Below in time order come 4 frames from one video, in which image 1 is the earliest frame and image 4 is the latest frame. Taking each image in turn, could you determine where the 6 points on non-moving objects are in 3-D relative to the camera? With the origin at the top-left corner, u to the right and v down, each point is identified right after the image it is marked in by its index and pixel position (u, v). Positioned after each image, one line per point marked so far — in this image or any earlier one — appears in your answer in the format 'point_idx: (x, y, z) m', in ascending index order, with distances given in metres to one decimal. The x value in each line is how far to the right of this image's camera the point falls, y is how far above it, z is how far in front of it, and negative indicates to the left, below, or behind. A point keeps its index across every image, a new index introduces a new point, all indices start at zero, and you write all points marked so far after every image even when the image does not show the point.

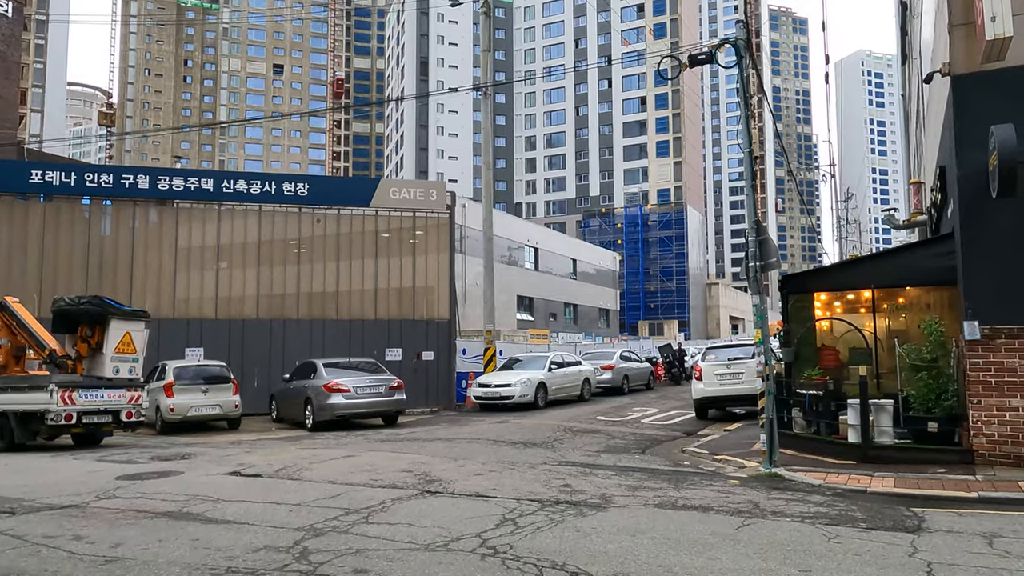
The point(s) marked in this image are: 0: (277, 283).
0: (-5.8, +0.1, +18.8) m
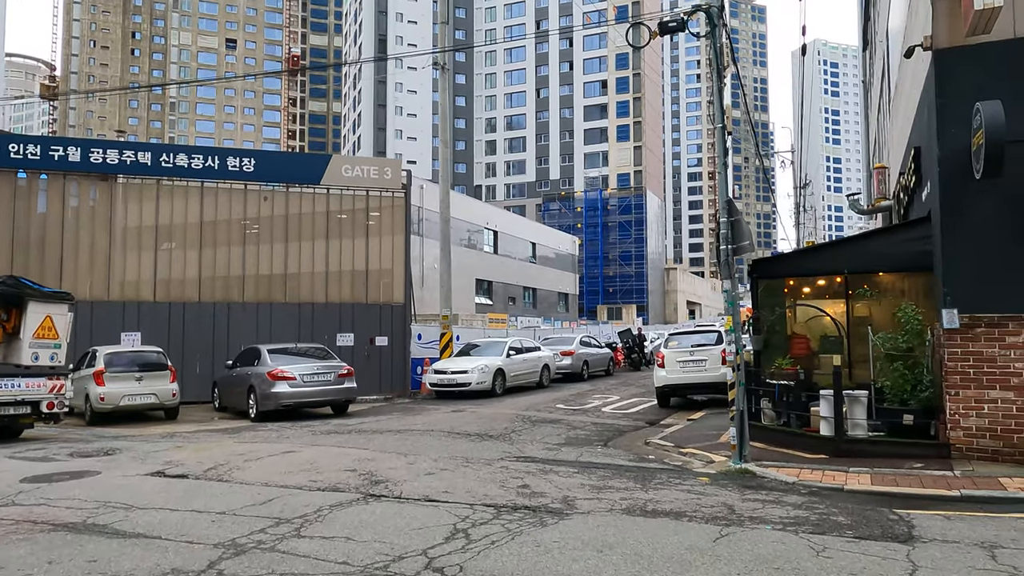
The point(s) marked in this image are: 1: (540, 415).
0: (-6.8, +0.5, +17.8) m
1: (+0.5, -2.2, +13.4) m
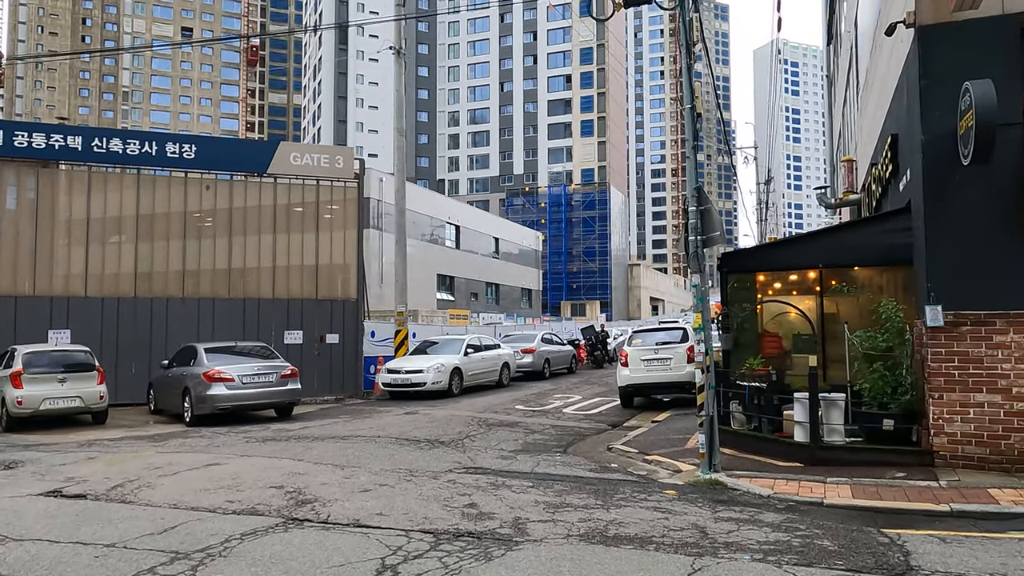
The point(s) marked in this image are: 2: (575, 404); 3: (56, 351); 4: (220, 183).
0: (-7.7, +0.6, +16.7) m
1: (-0.2, -2.1, +12.6) m
2: (+1.3, -2.3, +15.1) m
3: (-7.7, -1.1, +12.8) m
4: (-6.6, +2.4, +17.2) m
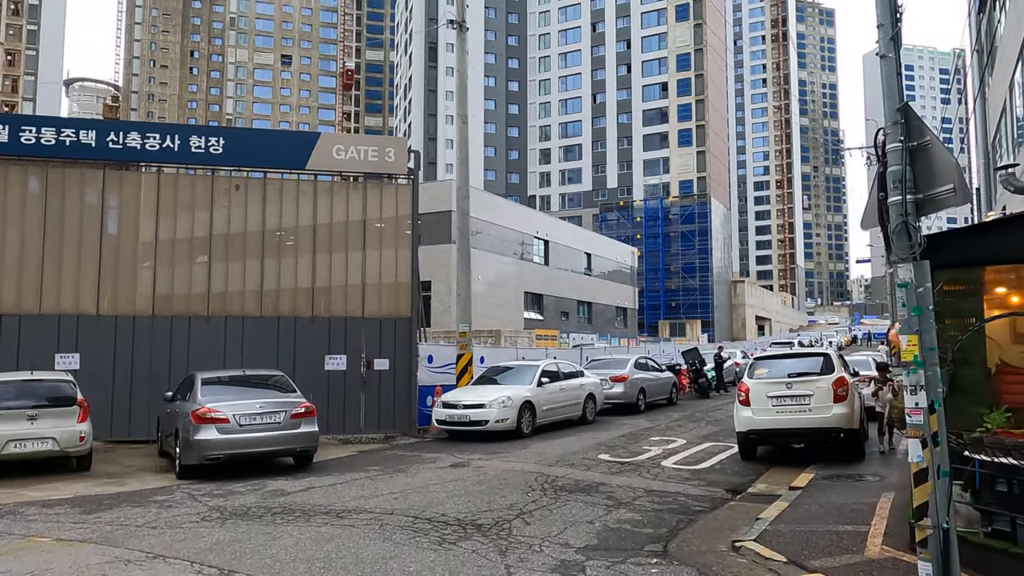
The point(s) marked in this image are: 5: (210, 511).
0: (-6.2, +0.3, +14.4) m
1: (+0.7, -2.3, +9.3) m
2: (+2.5, -2.5, +11.6) m
3: (-6.6, -1.3, +10.4) m
4: (-5.0, +2.0, +14.8) m
5: (-2.9, -2.1, +7.3) m
